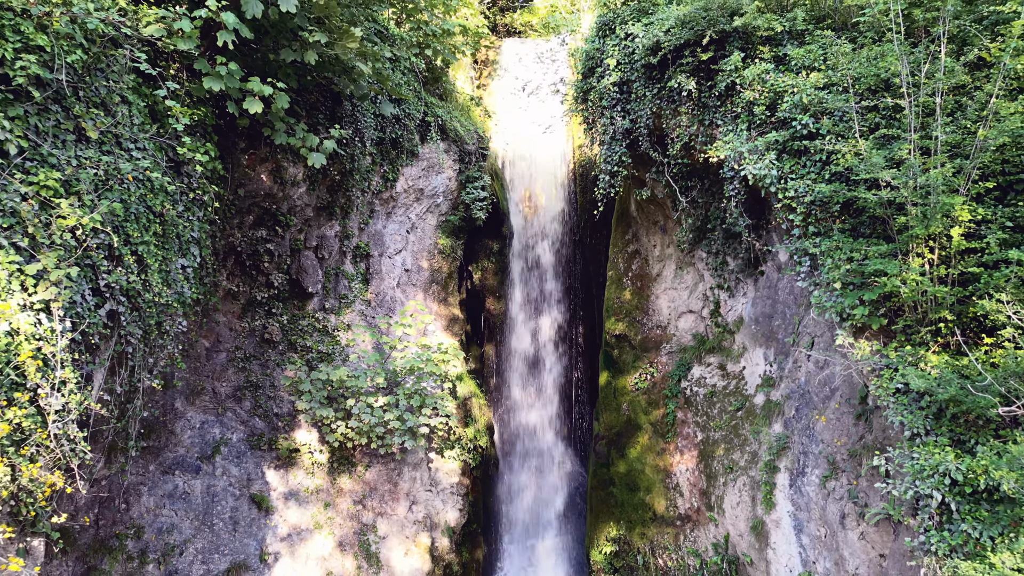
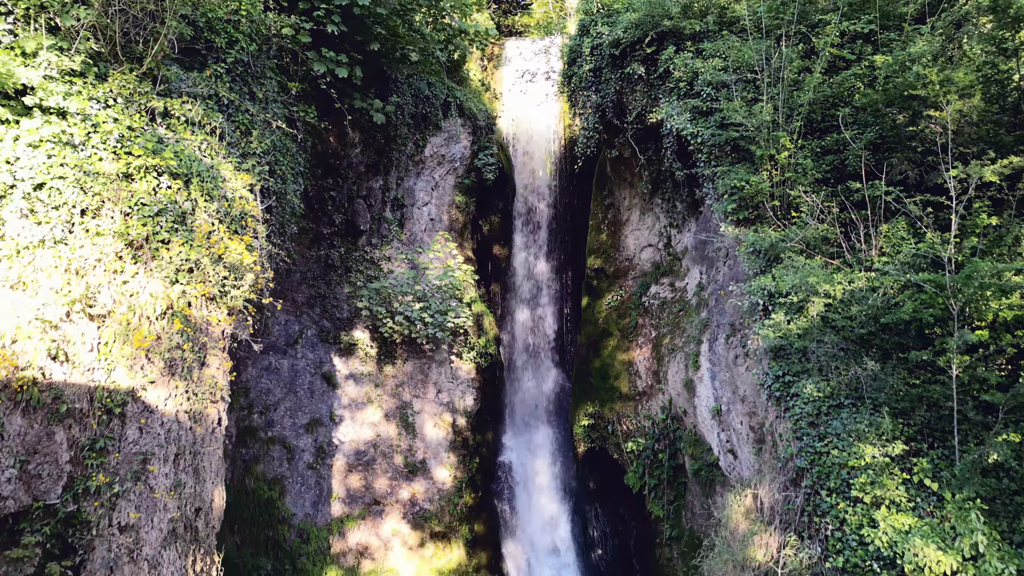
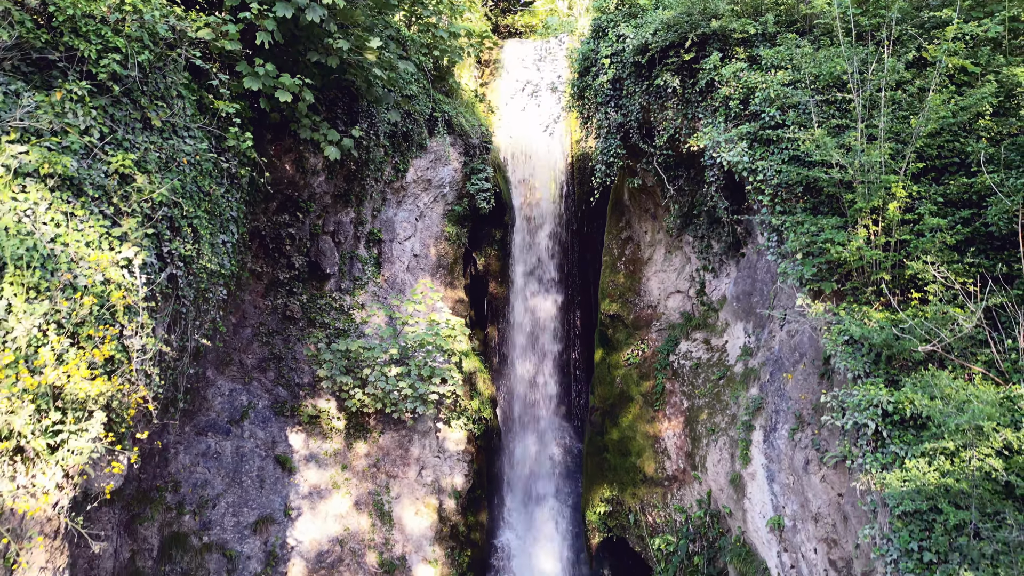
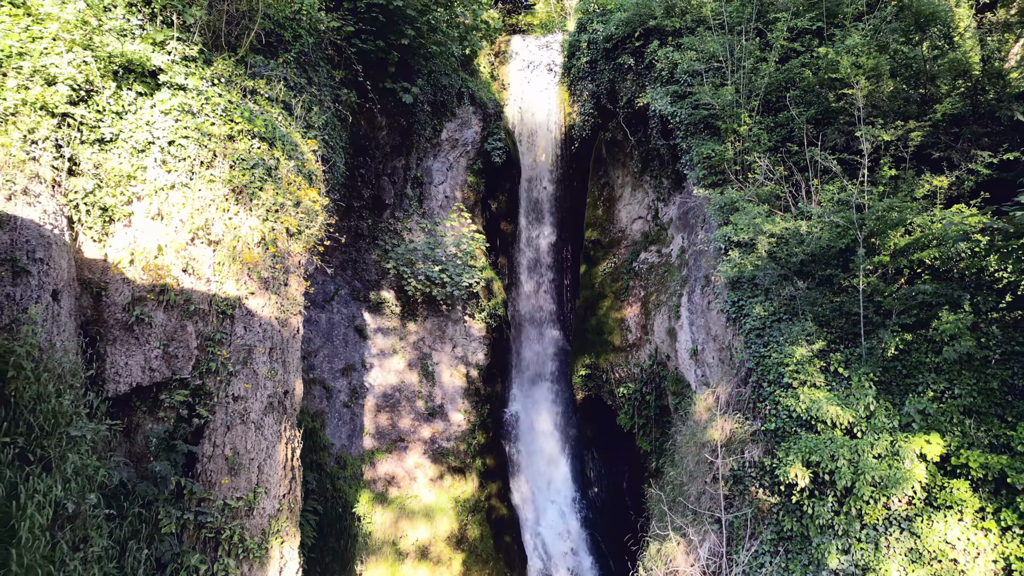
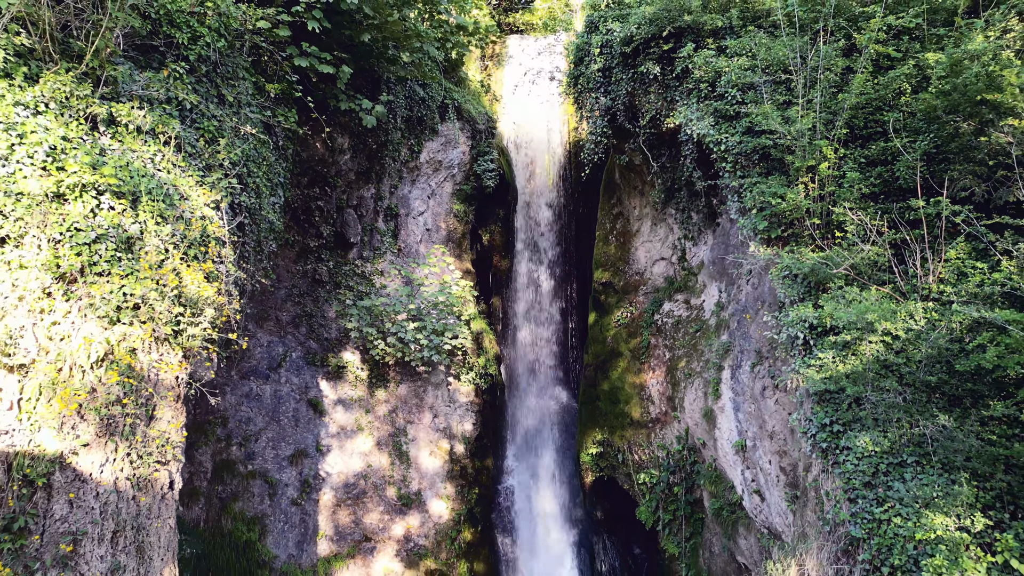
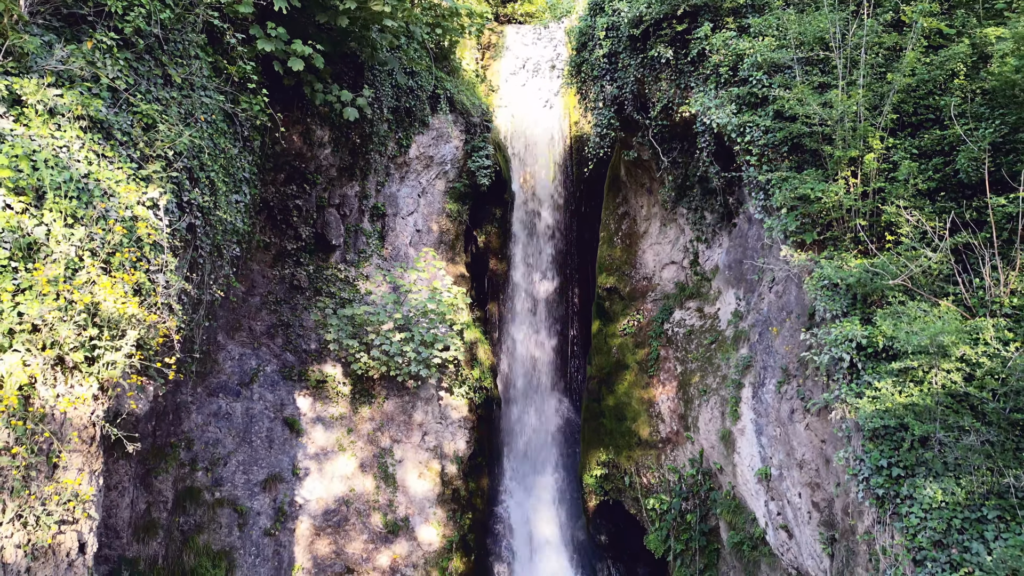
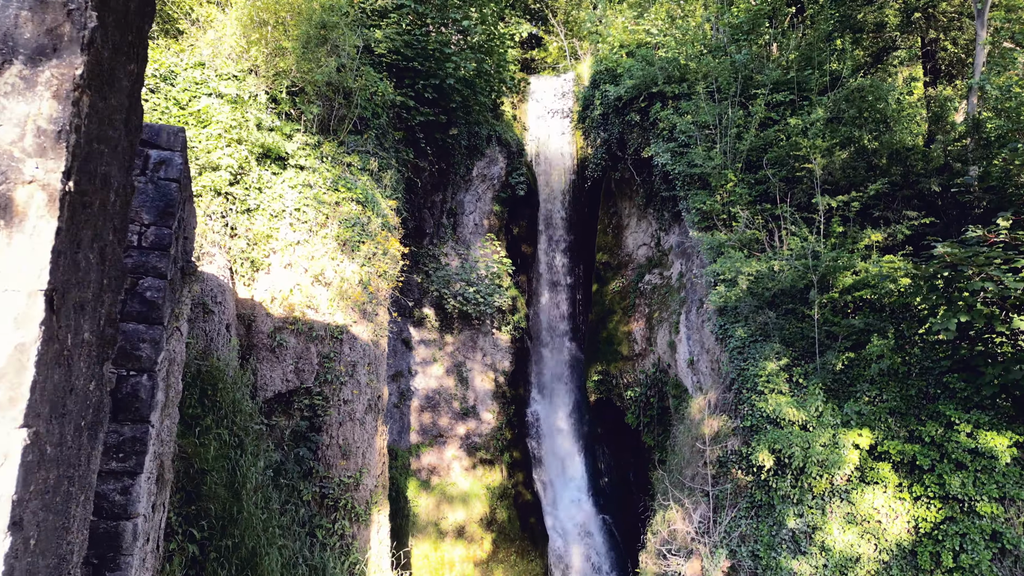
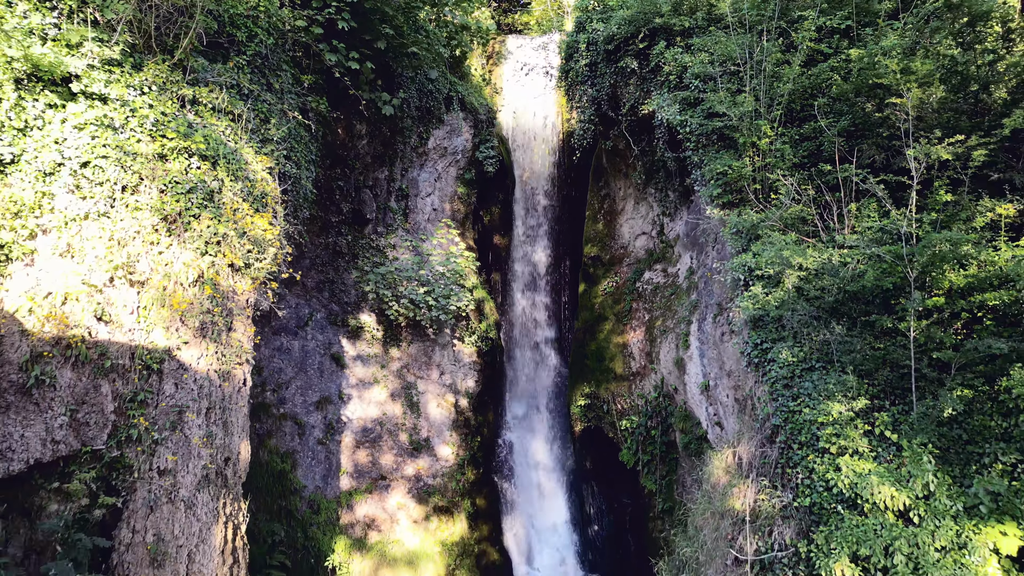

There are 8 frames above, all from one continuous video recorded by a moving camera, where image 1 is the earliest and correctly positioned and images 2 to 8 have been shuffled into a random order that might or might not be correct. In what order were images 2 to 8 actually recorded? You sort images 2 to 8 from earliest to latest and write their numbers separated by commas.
3, 6, 5, 2, 8, 4, 7
